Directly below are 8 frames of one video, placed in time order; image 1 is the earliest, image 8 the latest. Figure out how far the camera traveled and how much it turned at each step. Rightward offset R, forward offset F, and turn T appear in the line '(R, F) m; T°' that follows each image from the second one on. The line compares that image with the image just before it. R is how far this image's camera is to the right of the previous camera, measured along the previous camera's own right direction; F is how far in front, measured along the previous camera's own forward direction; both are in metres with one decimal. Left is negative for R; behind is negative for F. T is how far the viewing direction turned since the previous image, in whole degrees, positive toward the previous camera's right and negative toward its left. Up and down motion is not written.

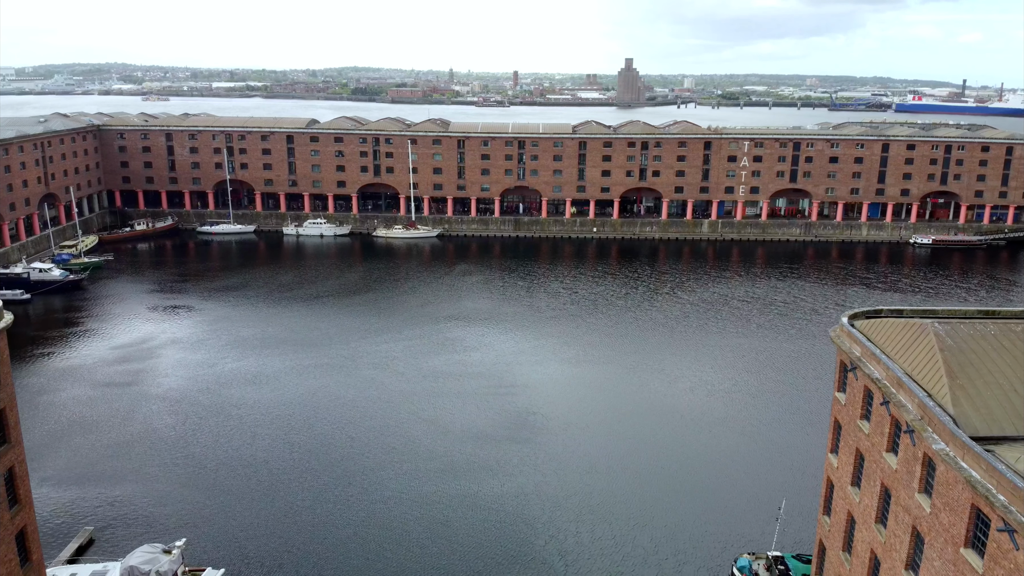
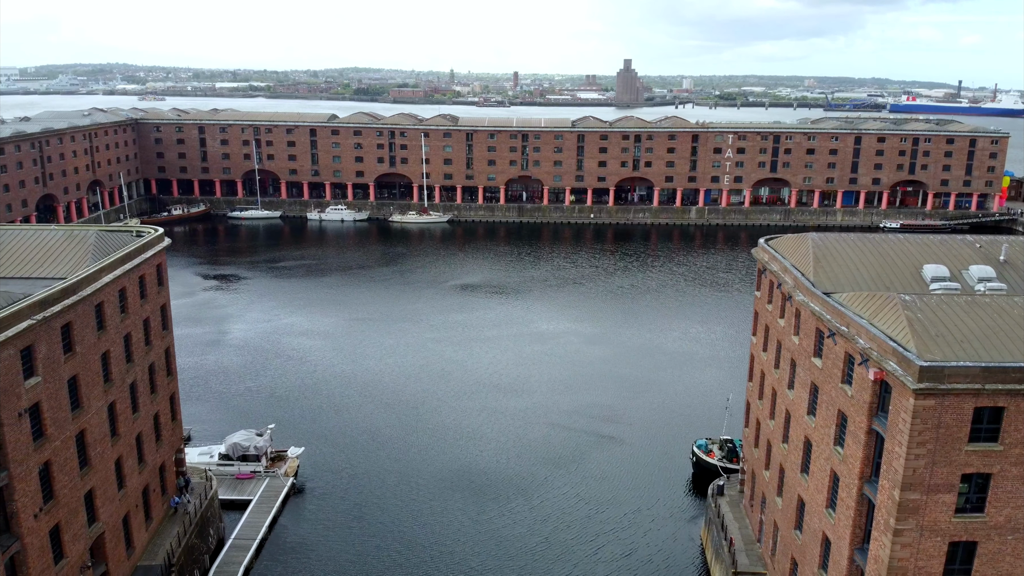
(-0.8, -11.4) m; 0°
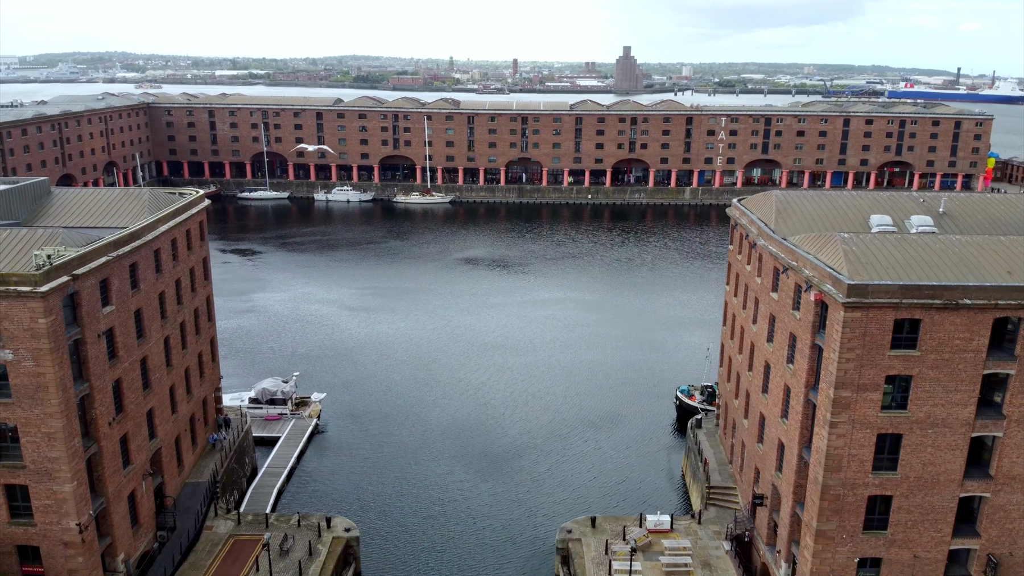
(-0.1, -5.1) m; 0°
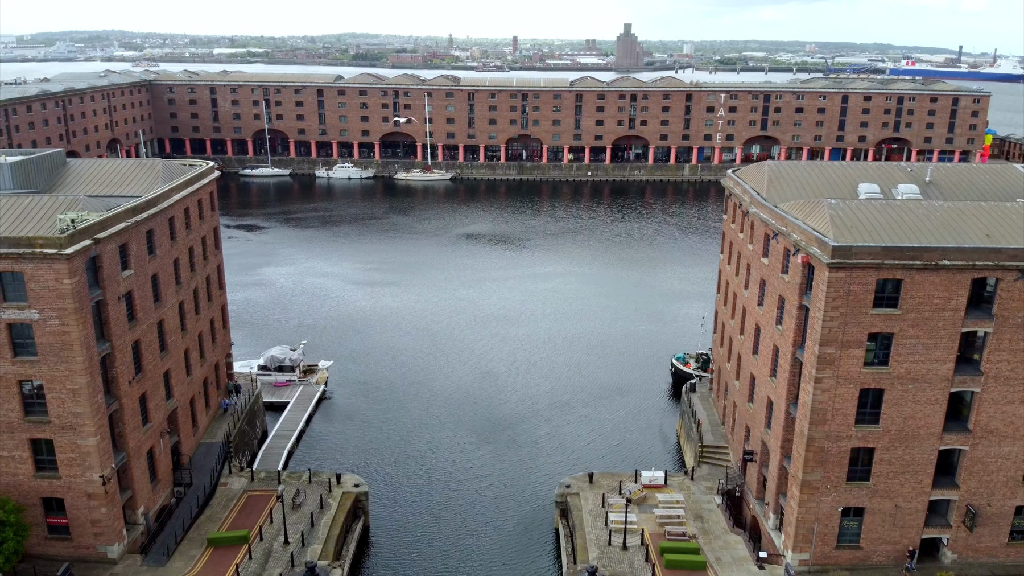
(-0.1, -1.5) m; 0°
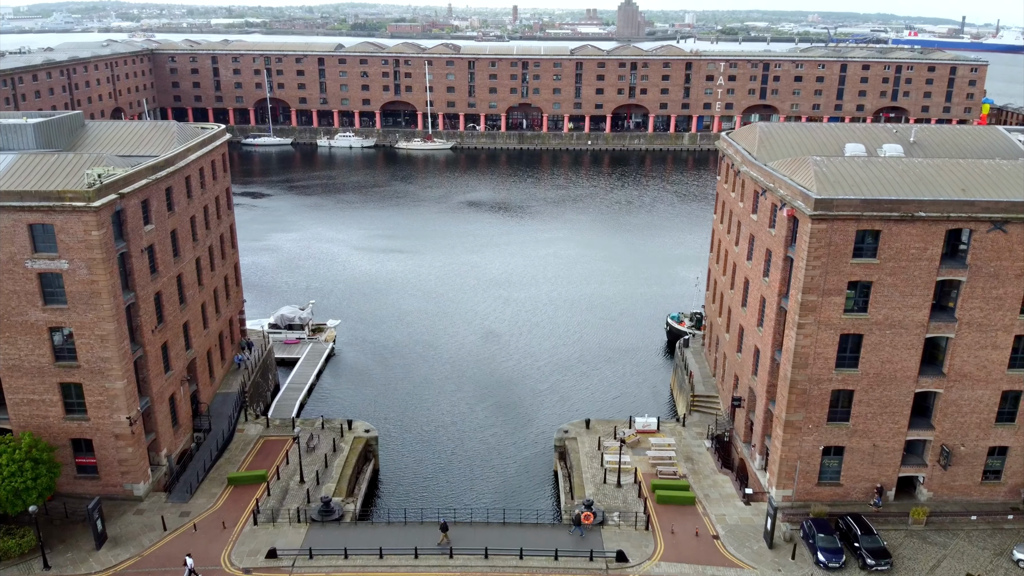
(-0.1, -2.0) m; 0°
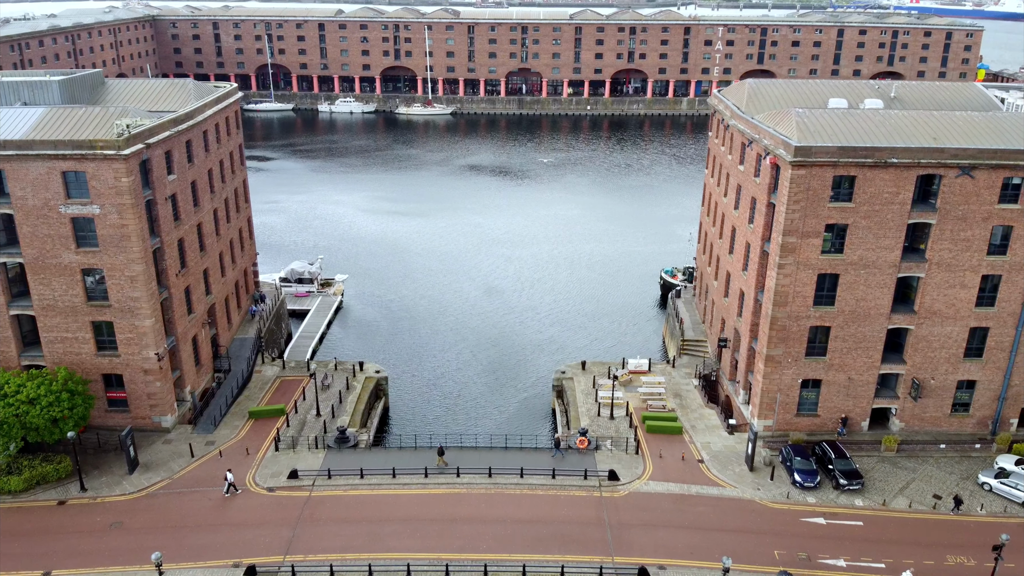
(-0.1, -2.5) m; 0°
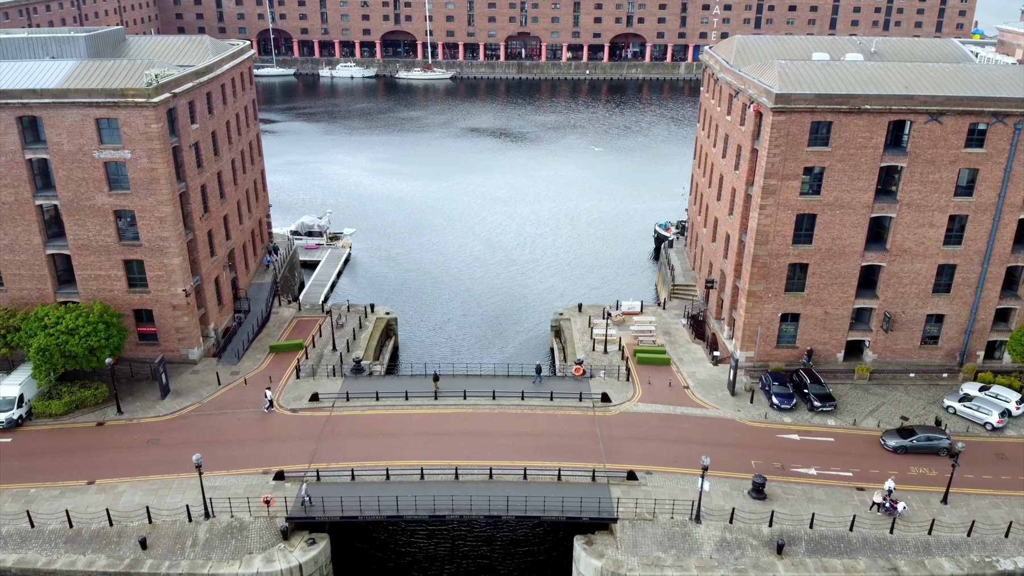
(-0.1, -3.0) m; 0°
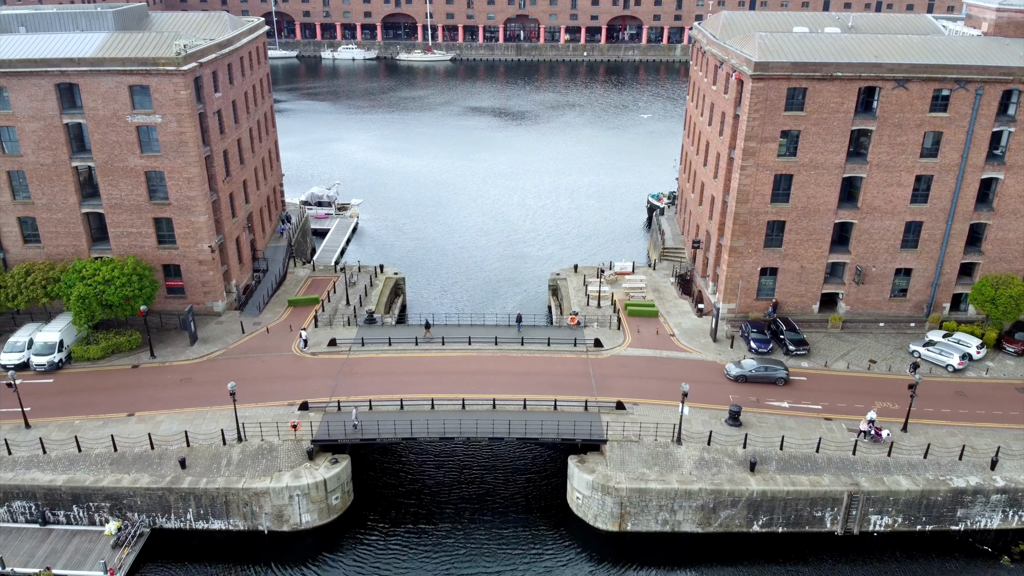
(-0.1, -3.4) m; 0°
